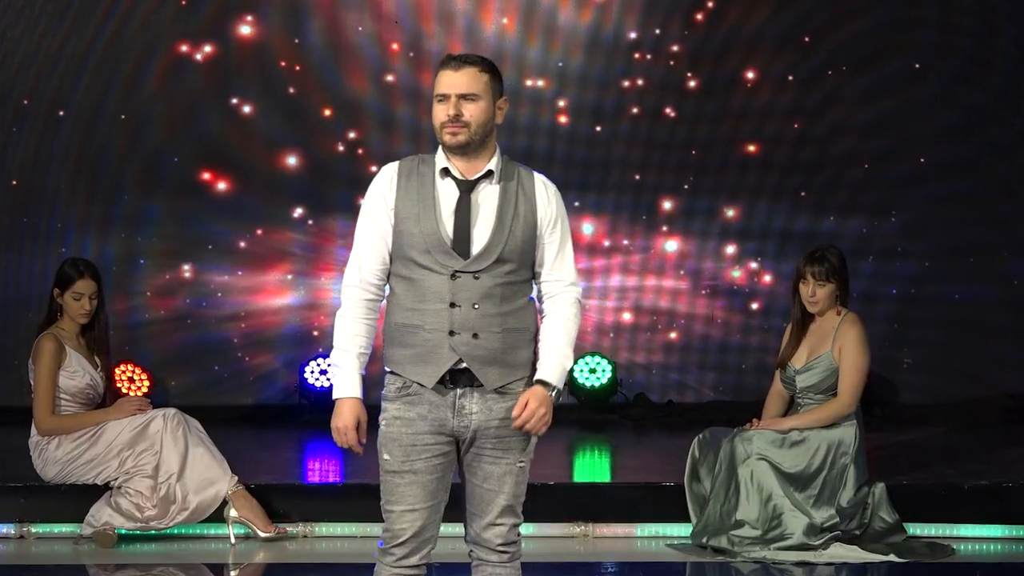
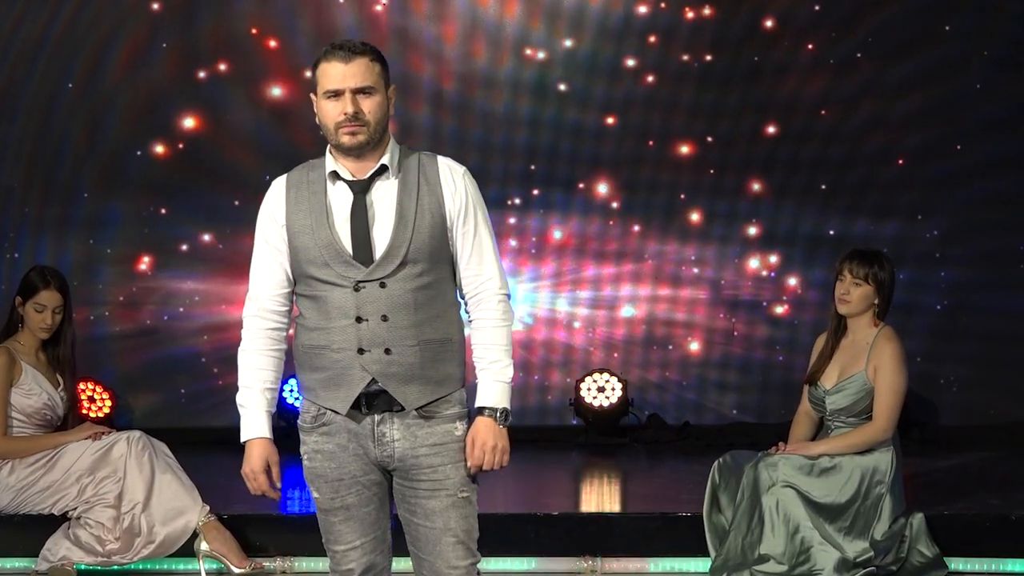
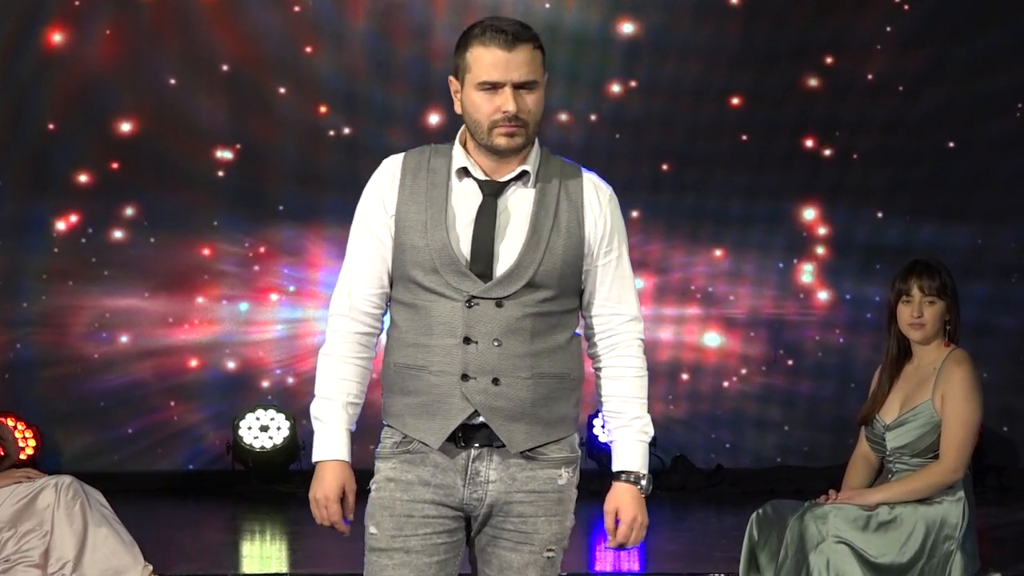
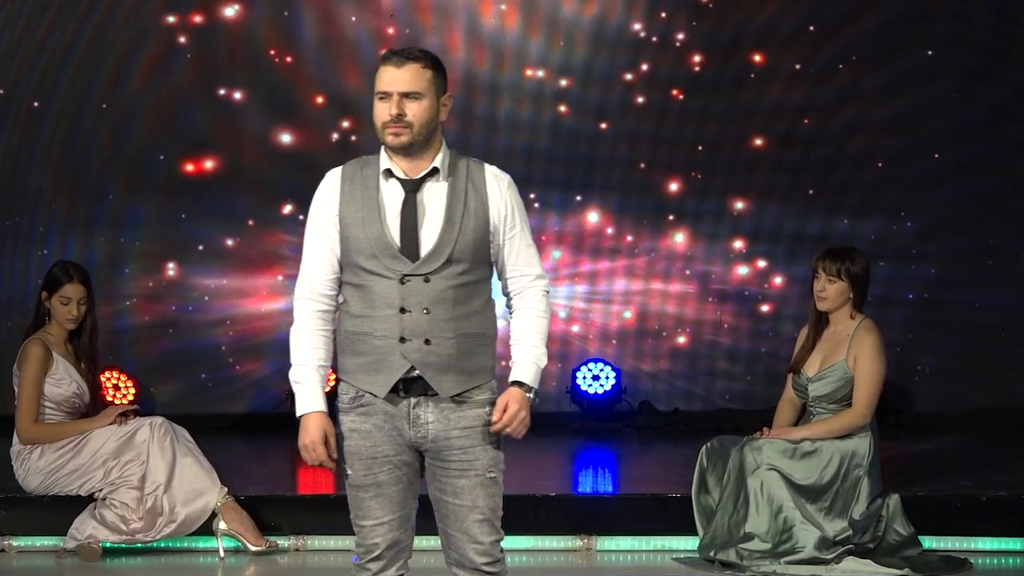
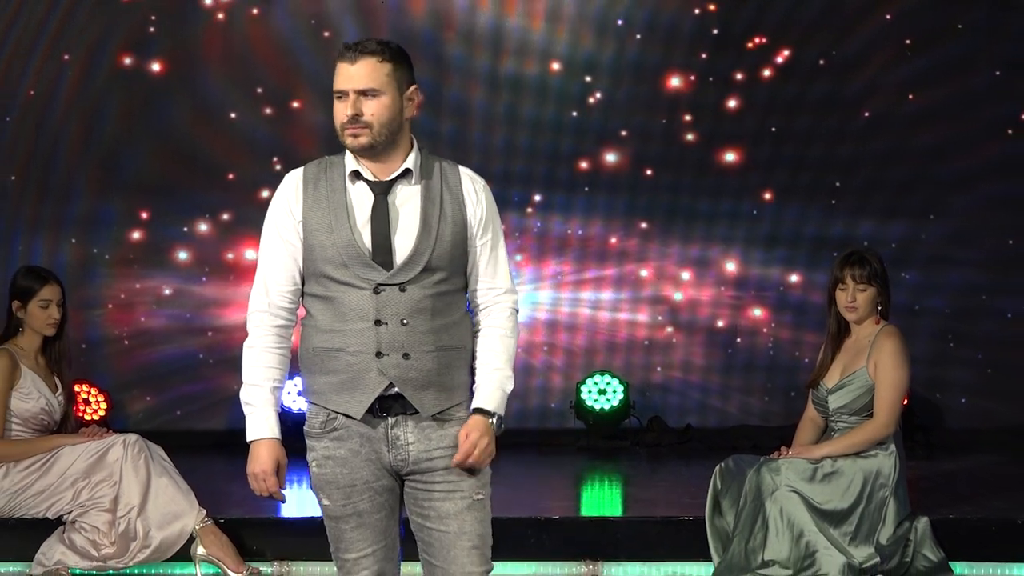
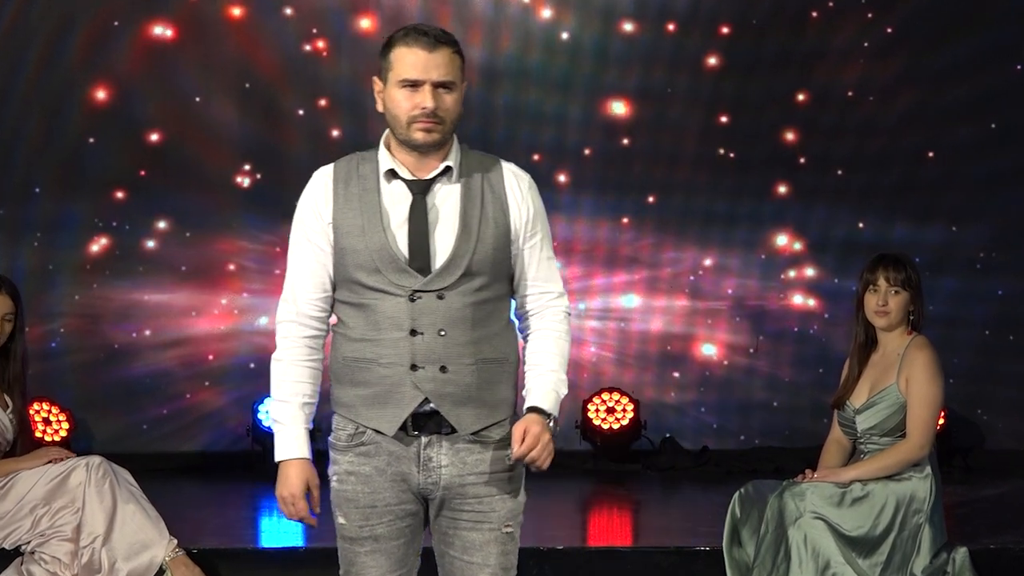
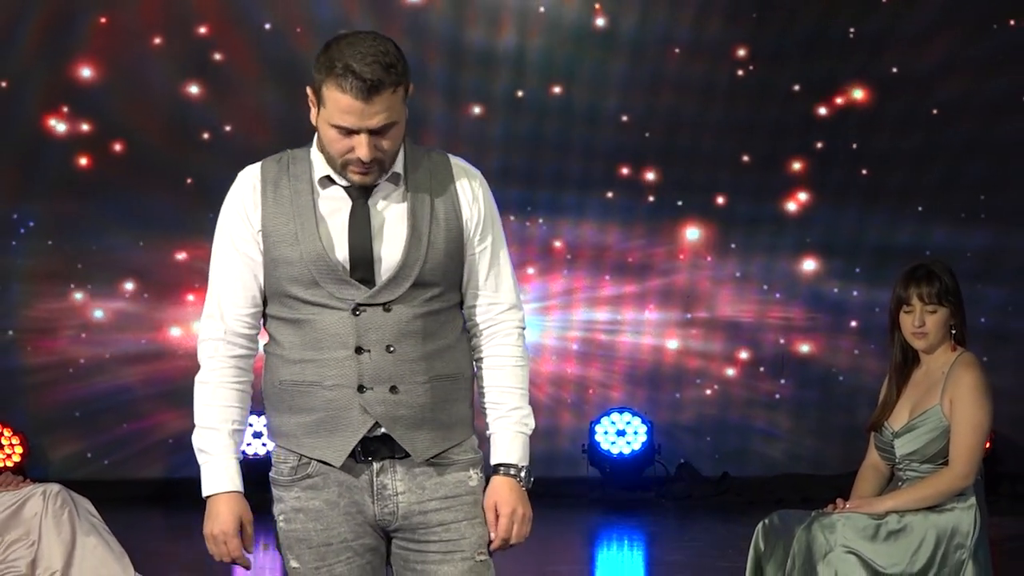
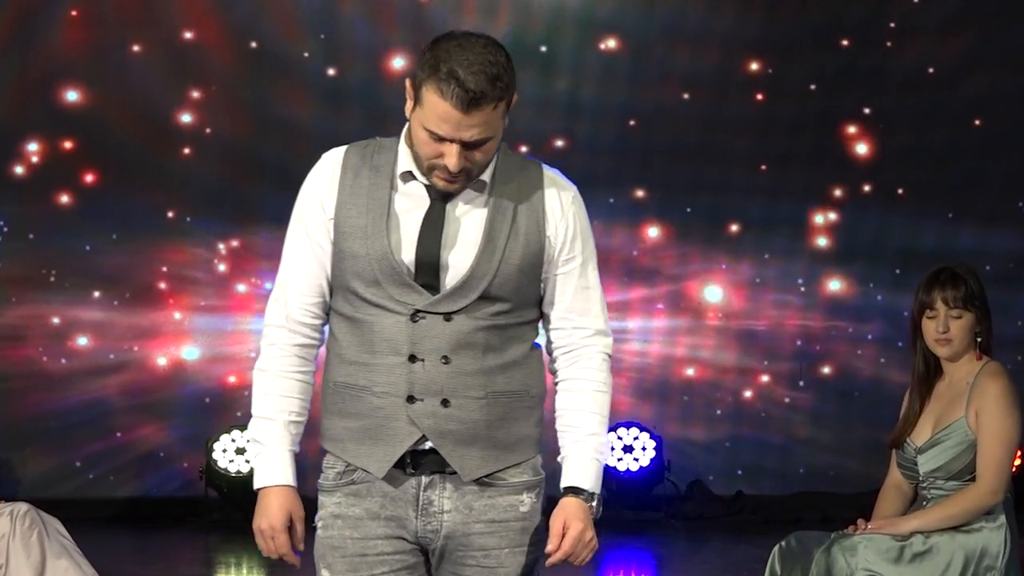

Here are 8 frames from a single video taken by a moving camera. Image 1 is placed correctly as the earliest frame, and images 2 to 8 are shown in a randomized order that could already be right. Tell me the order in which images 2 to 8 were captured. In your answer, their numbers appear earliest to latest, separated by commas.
4, 2, 6, 3, 8, 7, 5
